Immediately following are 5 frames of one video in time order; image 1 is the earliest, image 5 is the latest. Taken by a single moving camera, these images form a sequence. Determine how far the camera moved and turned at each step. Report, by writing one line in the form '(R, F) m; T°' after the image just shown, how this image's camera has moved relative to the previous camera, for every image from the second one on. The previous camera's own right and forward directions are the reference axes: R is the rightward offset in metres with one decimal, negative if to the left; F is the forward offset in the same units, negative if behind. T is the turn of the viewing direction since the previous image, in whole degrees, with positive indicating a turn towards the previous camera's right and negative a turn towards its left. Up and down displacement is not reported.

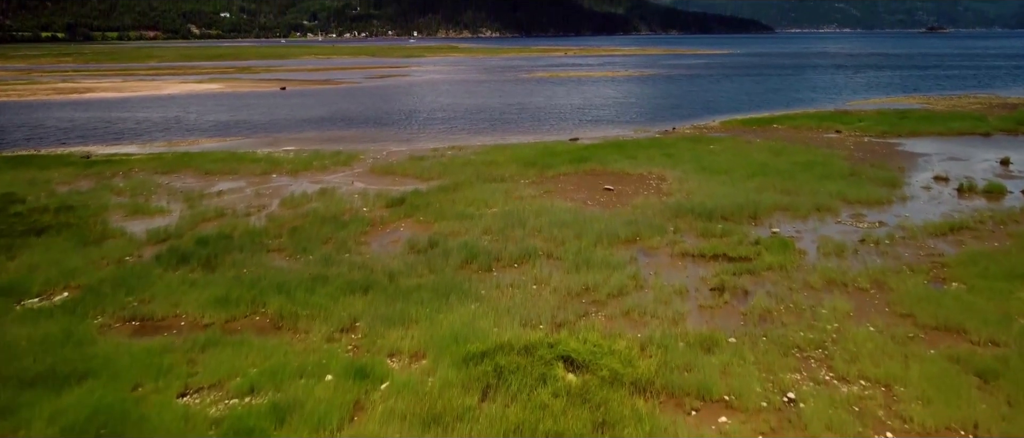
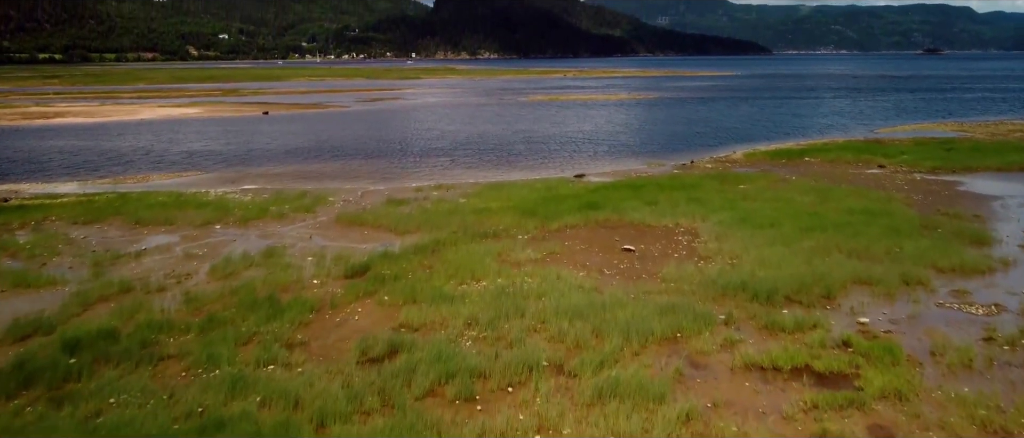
(+0.1, +3.4) m; 0°
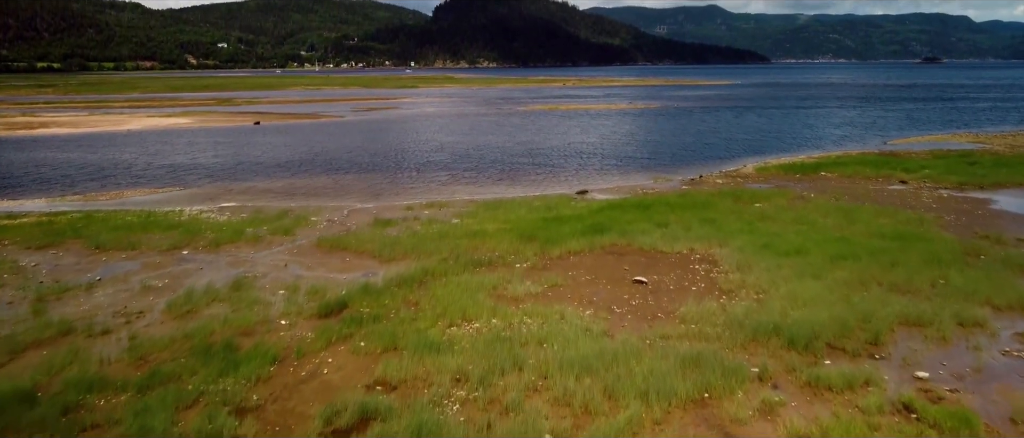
(0.0, +1.5) m; 0°
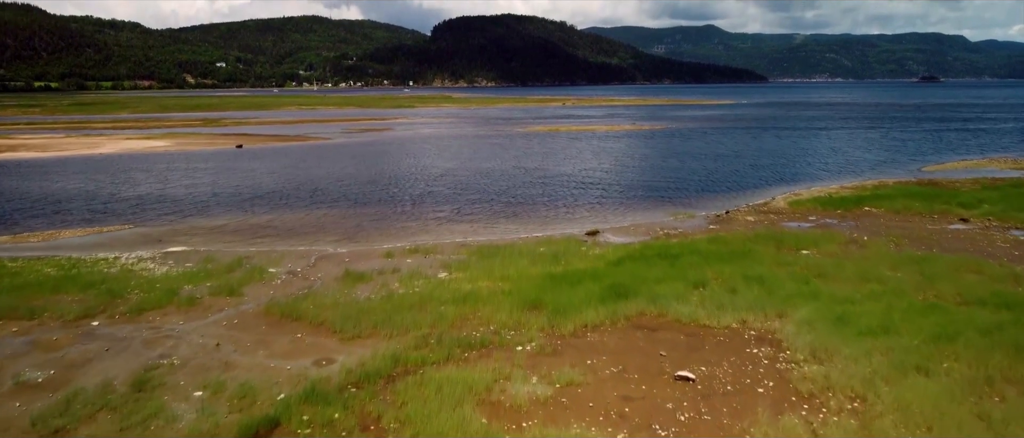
(0.0, +3.0) m; 0°
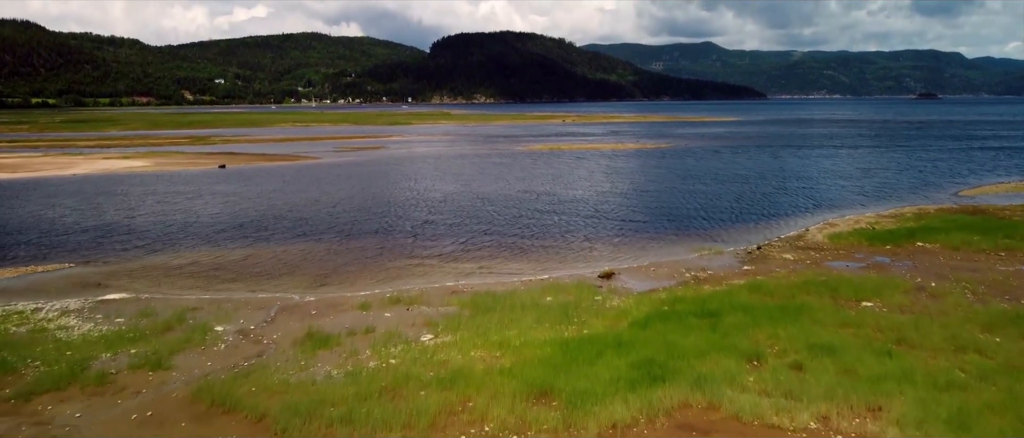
(0.0, +2.7) m; 0°
